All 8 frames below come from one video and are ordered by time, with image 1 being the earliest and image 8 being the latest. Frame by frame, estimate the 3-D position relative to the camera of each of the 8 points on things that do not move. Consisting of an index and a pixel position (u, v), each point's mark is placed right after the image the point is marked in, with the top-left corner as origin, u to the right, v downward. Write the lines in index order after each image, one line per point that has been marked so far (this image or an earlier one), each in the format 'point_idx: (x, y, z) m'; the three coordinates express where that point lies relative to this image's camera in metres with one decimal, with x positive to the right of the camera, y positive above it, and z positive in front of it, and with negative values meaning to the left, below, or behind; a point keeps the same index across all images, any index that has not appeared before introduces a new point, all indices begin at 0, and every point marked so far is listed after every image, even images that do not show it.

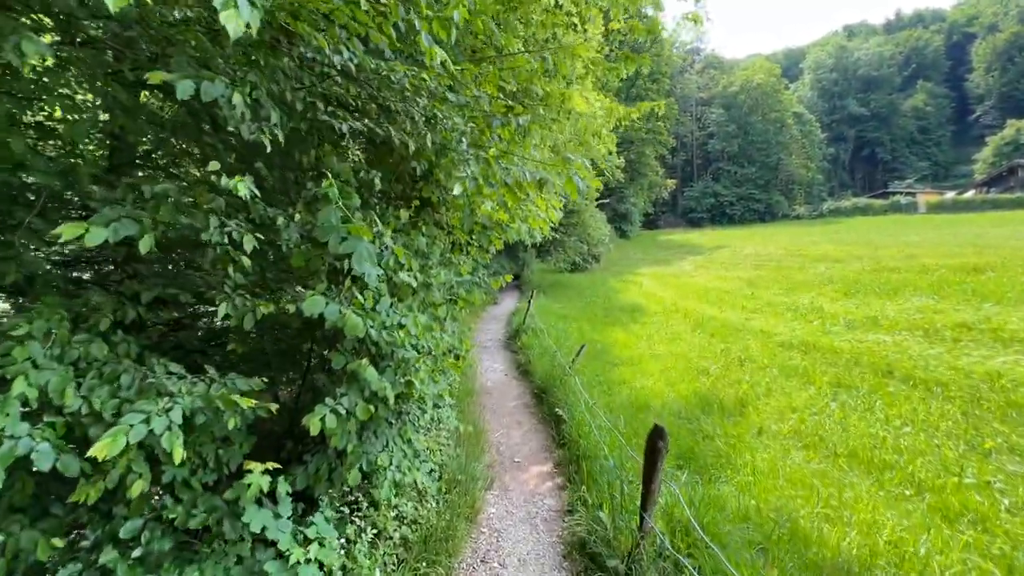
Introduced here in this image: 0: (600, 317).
0: (+2.6, -0.8, +13.6) m
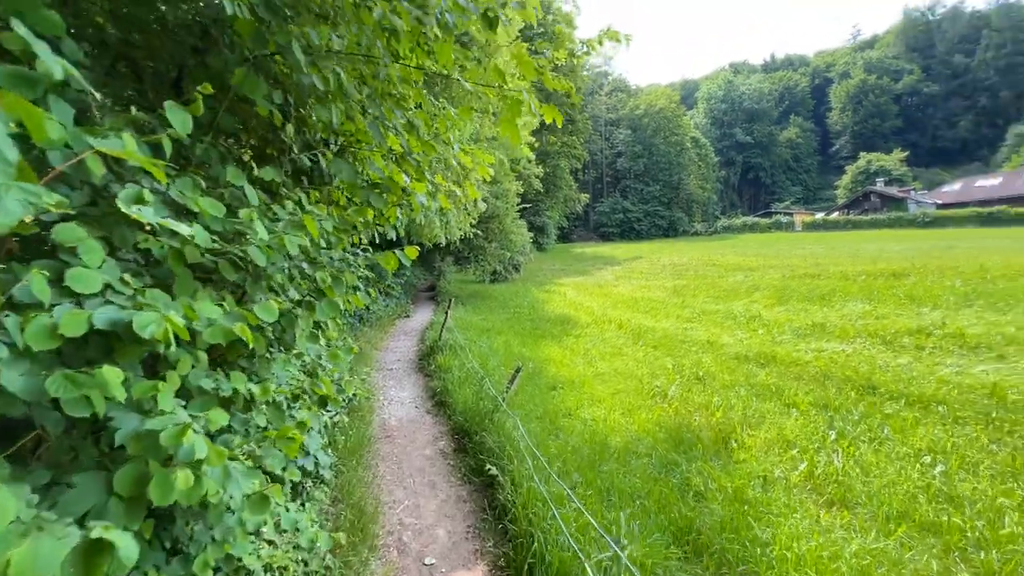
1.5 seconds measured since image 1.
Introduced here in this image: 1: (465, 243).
0: (+0.5, -1.1, +11.9) m
1: (-1.9, +1.8, +19.1) m
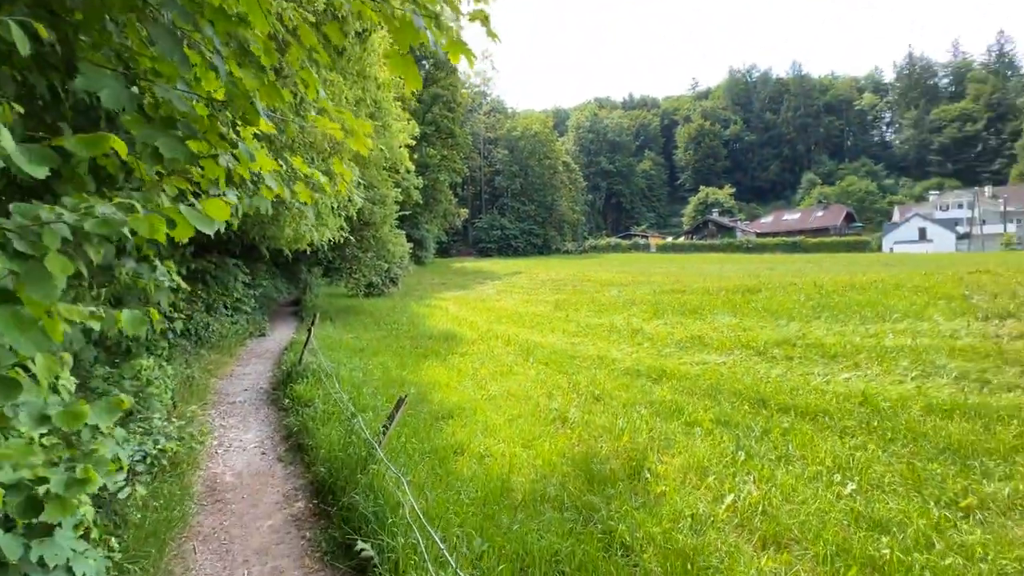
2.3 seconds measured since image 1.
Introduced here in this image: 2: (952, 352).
0: (-2.3, -1.4, +10.7) m
1: (-6.4, +1.3, +17.1) m
2: (+6.6, -0.9, +7.0) m
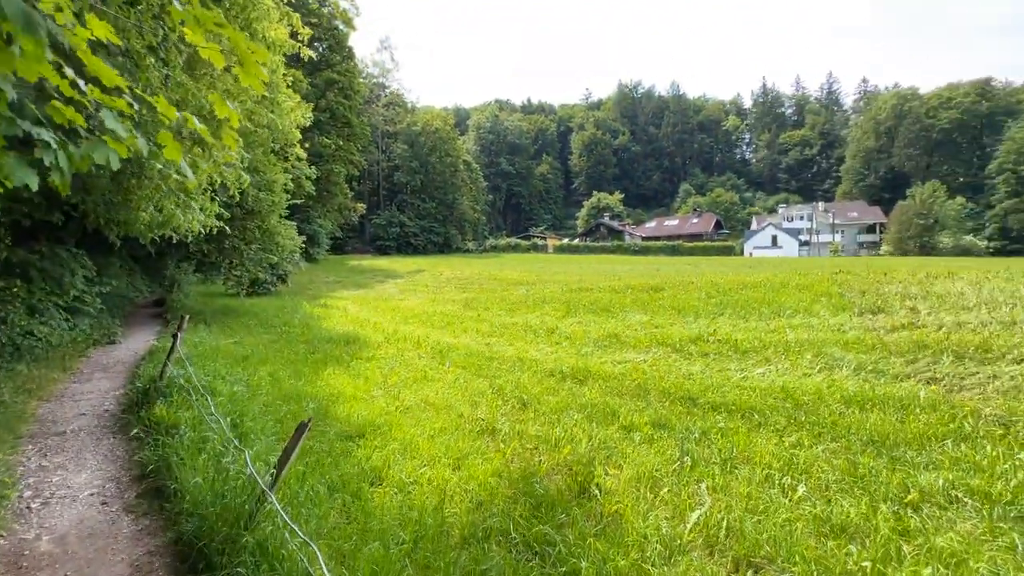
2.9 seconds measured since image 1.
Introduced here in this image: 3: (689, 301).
0: (-4.1, -1.3, +9.3) m
1: (-9.4, +1.3, +14.7) m
2: (+5.4, -0.9, +7.6) m
3: (+4.6, -0.3, +12.5) m
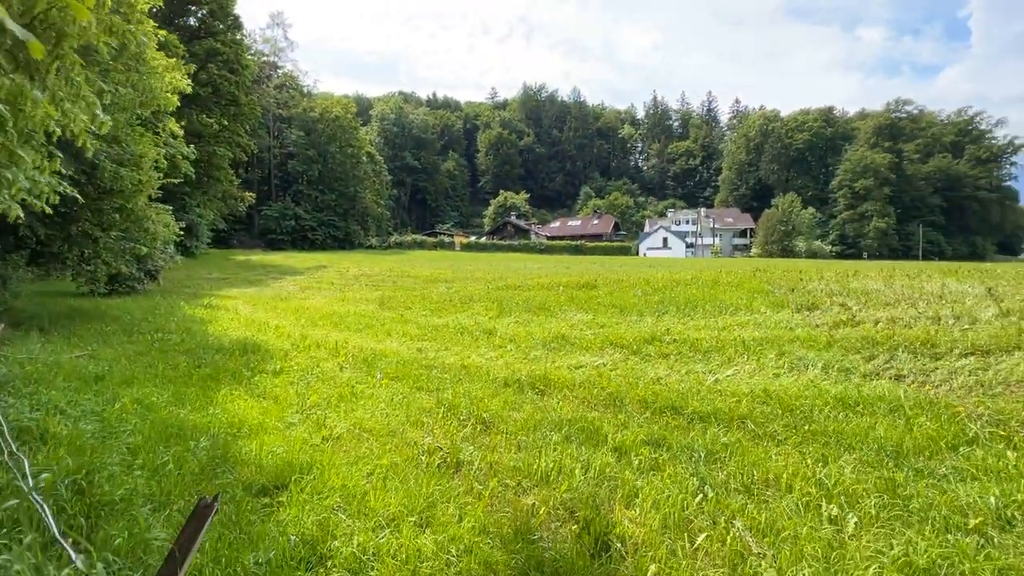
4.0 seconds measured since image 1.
0: (-5.0, -1.3, +7.3) m
1: (-11.3, +1.4, +11.5) m
2: (+4.7, -0.9, +7.5) m
3: (+2.9, -0.3, +12.2) m
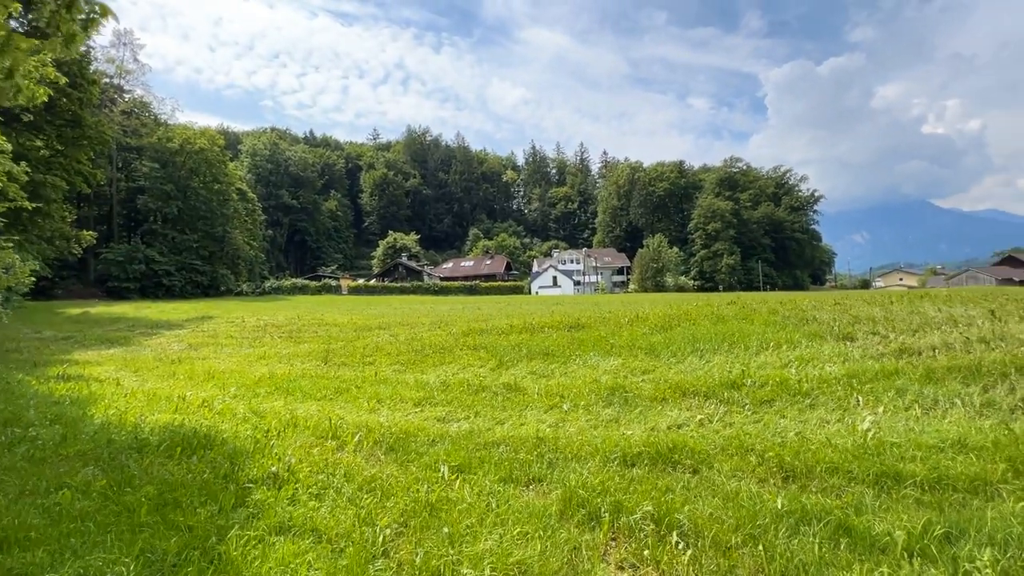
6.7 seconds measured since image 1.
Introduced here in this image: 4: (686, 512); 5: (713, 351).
0: (-3.6, -1.9, +4.4) m
1: (-10.9, +0.2, +7.2) m
2: (+5.7, -1.3, +6.9) m
3: (+2.8, -1.2, +11.1) m
4: (+1.5, -1.9, +3.9) m
5: (+3.9, -1.2, +9.1) m
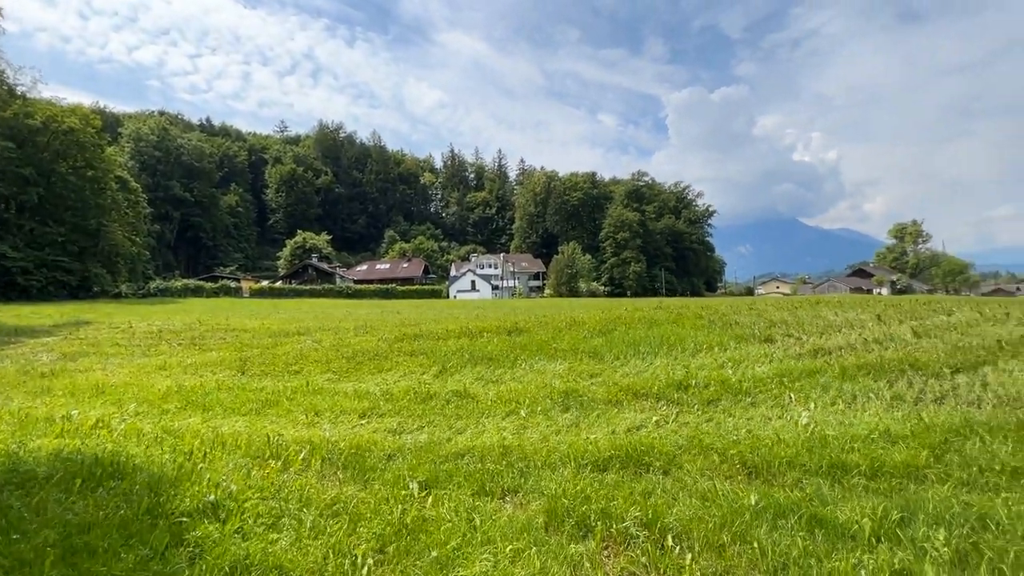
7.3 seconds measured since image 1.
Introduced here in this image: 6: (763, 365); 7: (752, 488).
0: (-3.7, -1.9, +3.5) m
1: (-11.3, +0.2, +5.1) m
2: (+5.0, -1.4, +7.7) m
3: (+1.4, -1.3, +11.3) m
4: (+1.4, -1.9, +4.0) m
5: (+2.9, -1.3, +9.5) m
6: (+4.4, -1.4, +8.3) m
7: (+2.3, -1.9, +4.5) m
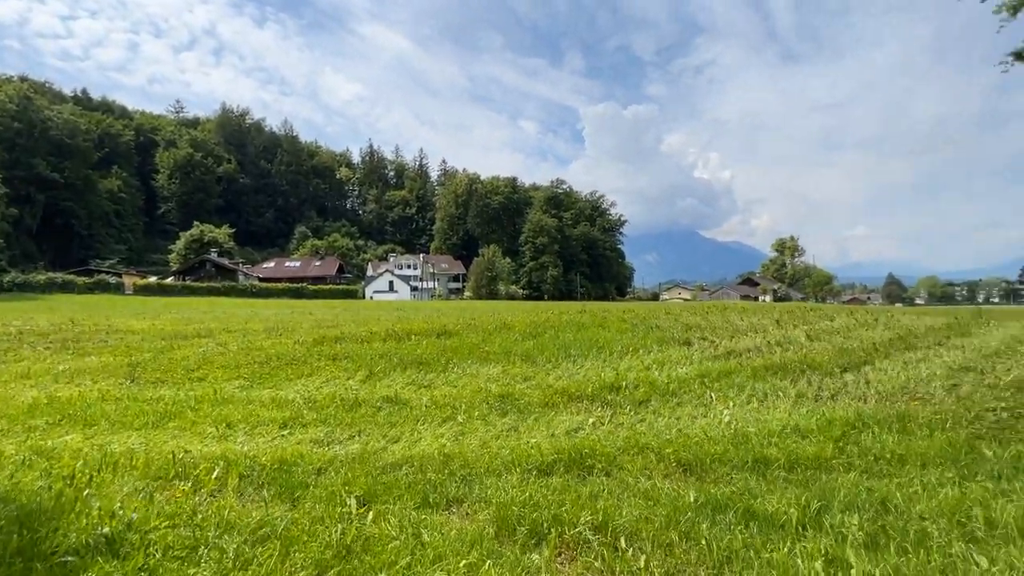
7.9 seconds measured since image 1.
0: (-4.0, -1.9, +2.7) m
1: (-11.7, +0.4, +3.0) m
2: (+3.9, -1.5, +8.3) m
3: (-0.2, -1.4, +11.3) m
4: (+0.9, -2.0, +4.0) m
5: (+1.5, -1.4, +9.8) m
6: (+3.2, -1.5, +8.9) m
7: (+1.7, -2.0, +4.7) m
